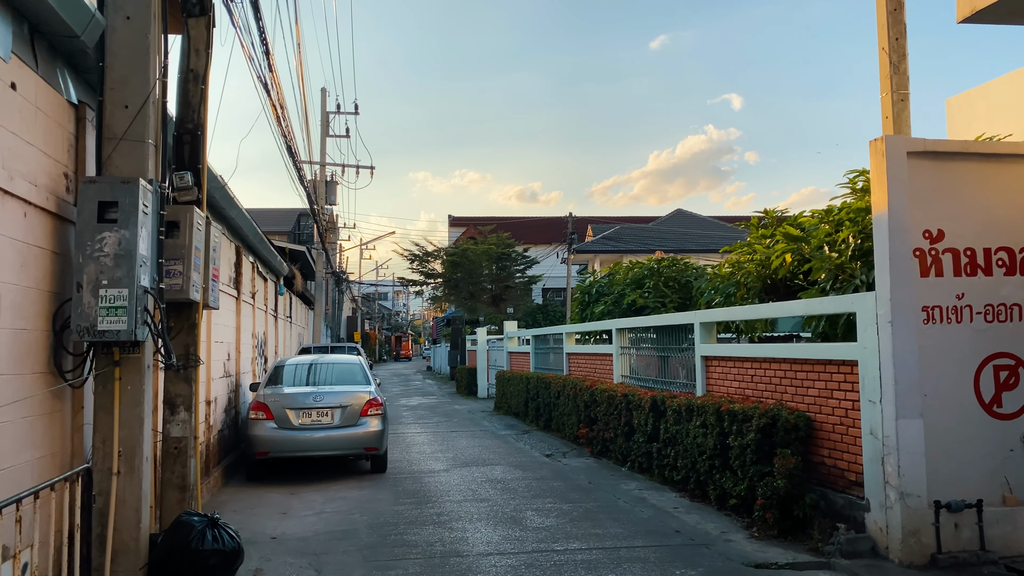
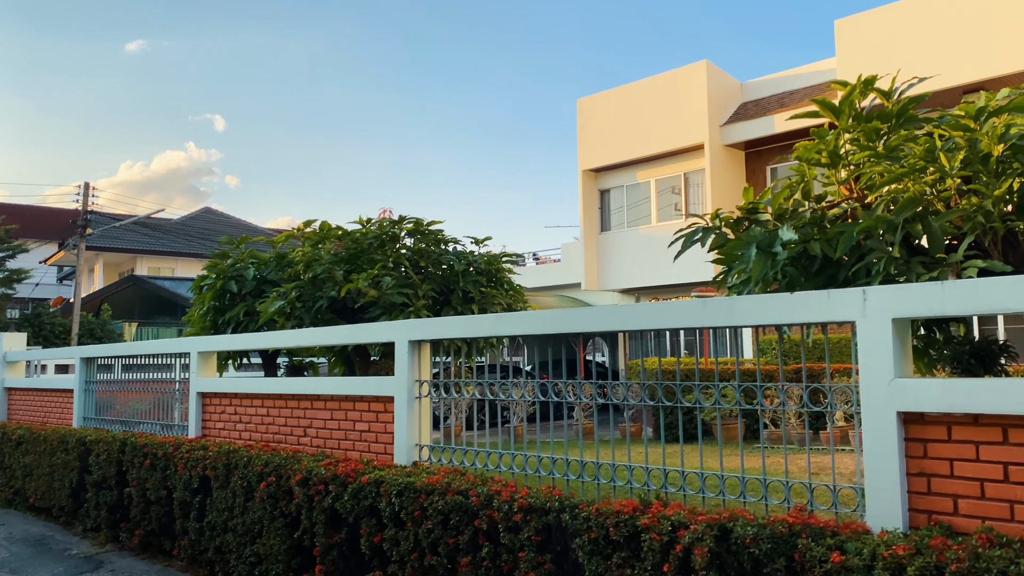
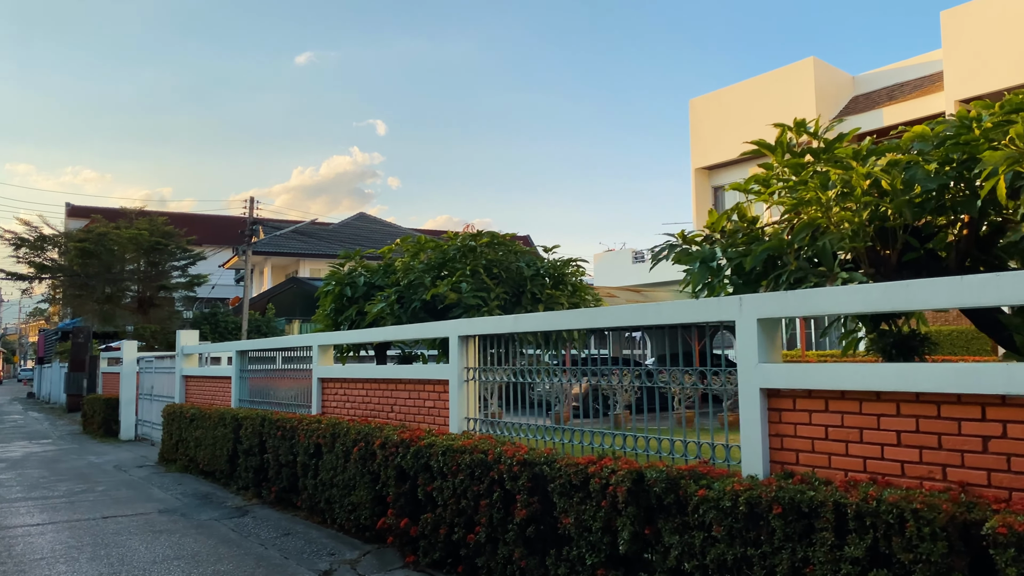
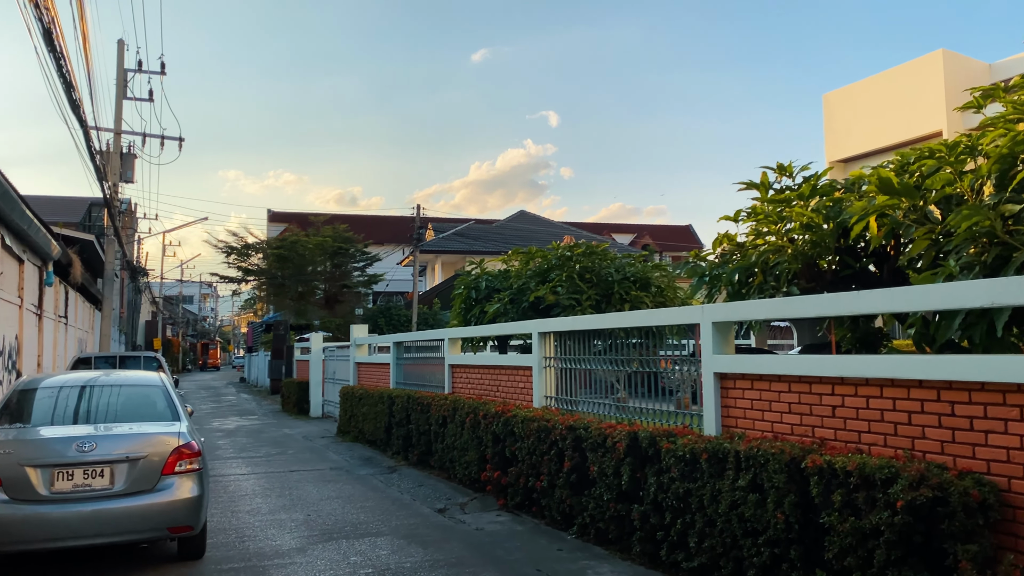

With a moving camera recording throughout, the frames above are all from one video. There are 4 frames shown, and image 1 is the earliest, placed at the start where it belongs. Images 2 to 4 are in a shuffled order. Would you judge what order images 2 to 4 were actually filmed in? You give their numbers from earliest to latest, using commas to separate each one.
4, 3, 2
